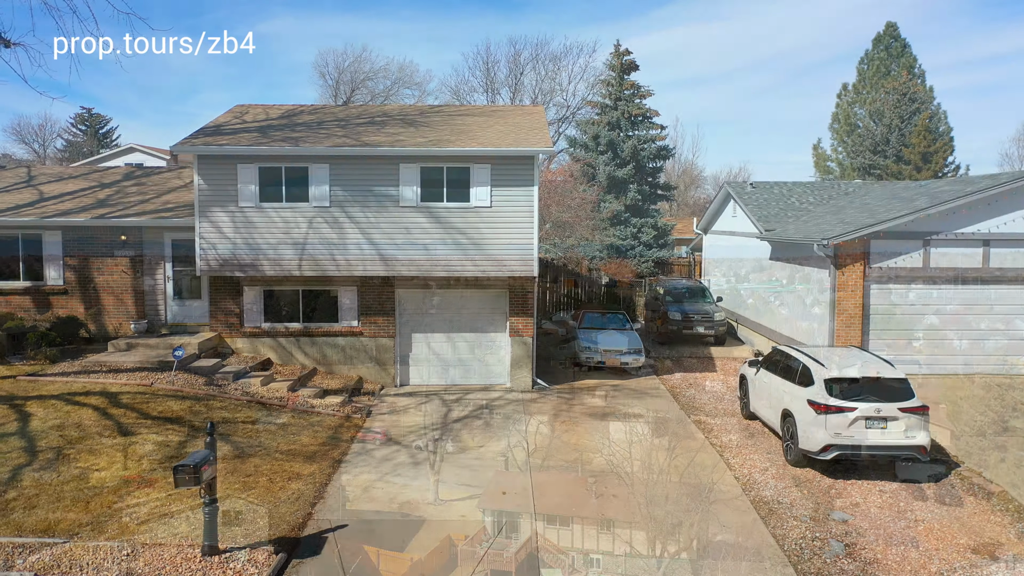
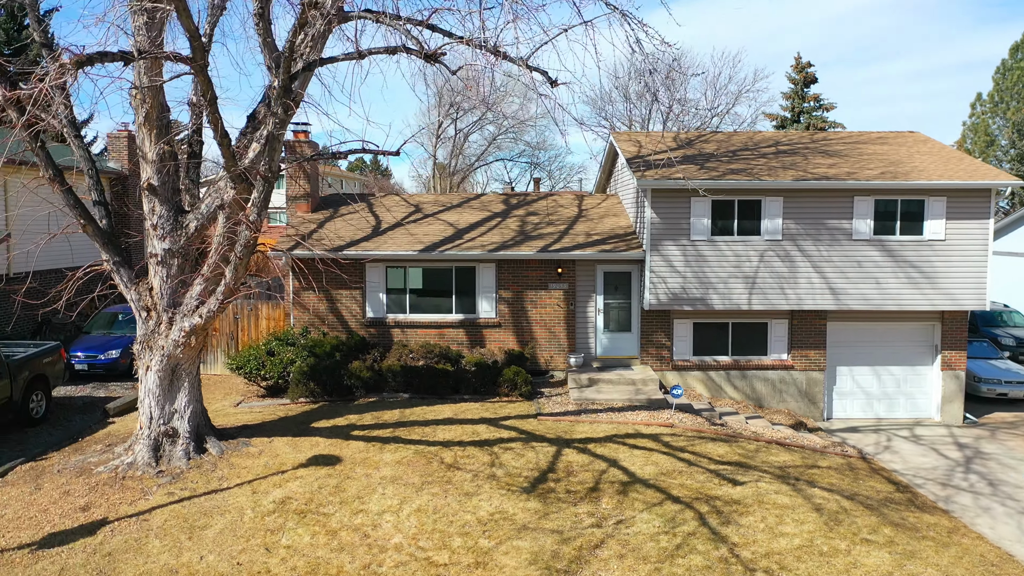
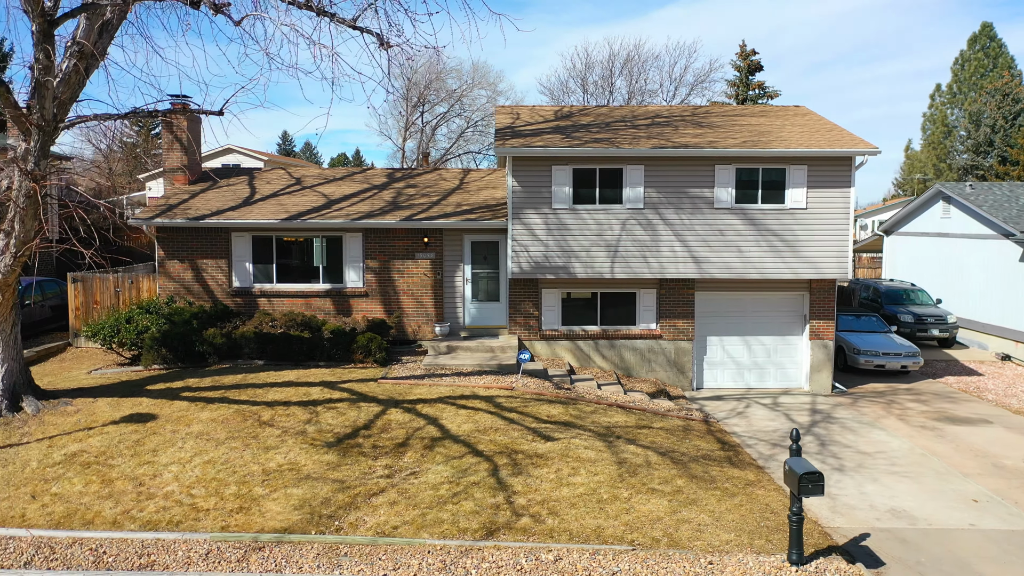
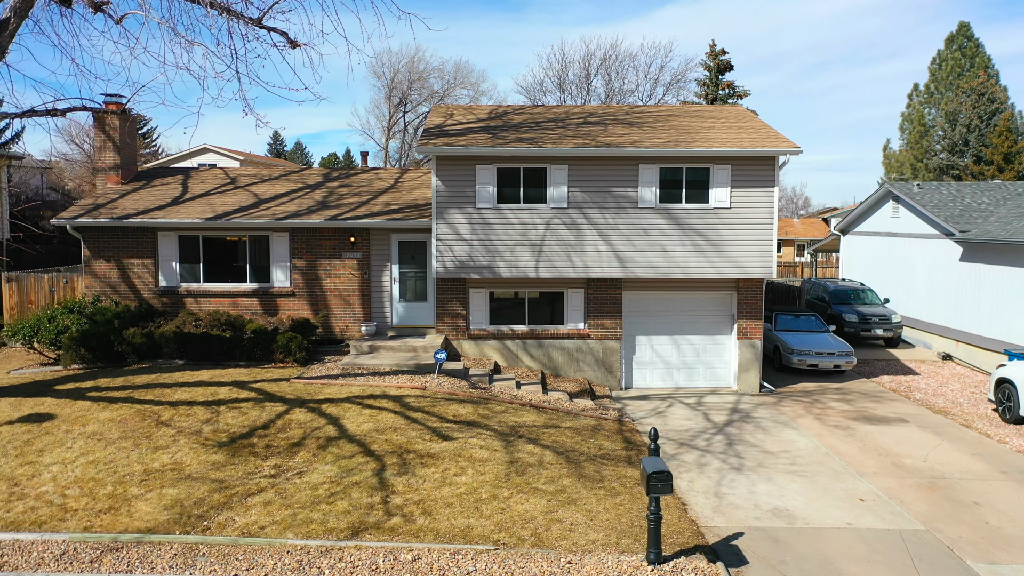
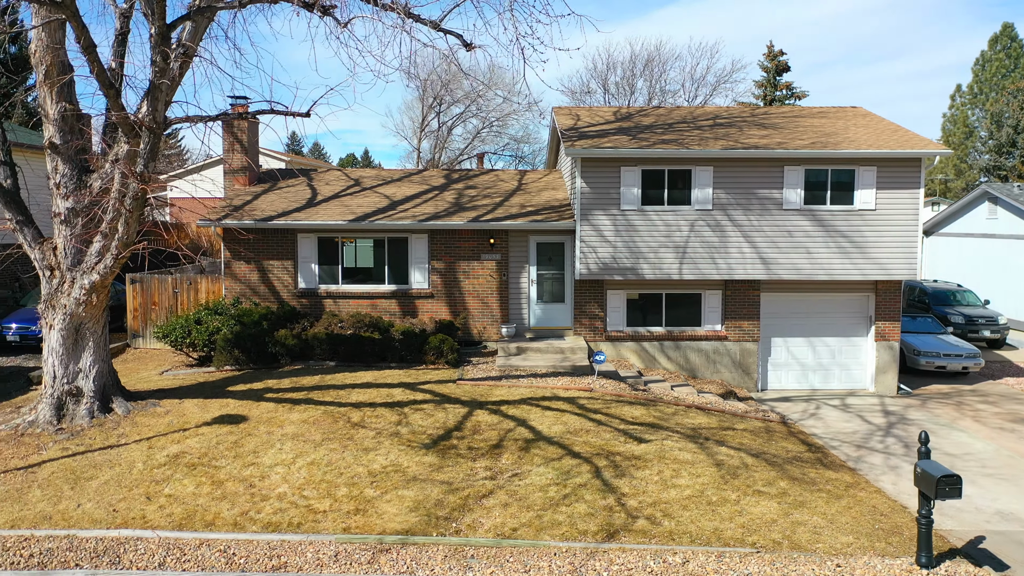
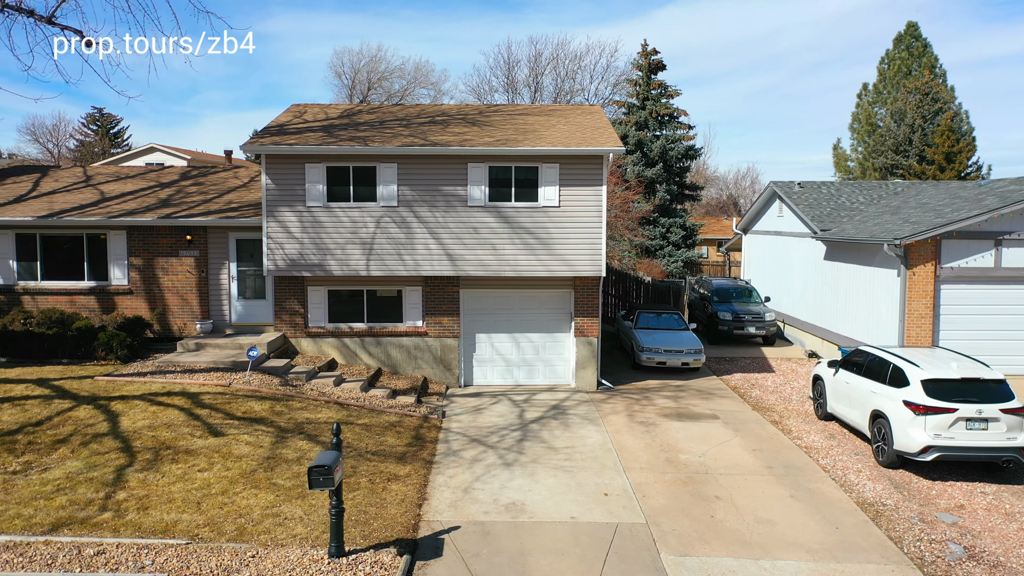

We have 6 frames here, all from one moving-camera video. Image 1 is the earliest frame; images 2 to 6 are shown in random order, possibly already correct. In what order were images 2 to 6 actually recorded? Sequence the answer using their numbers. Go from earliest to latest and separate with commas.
6, 4, 3, 5, 2
